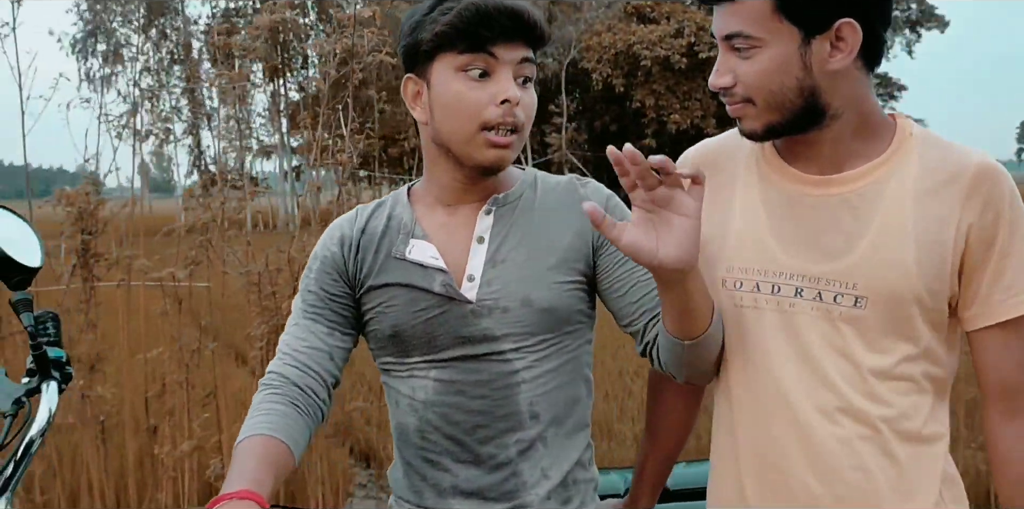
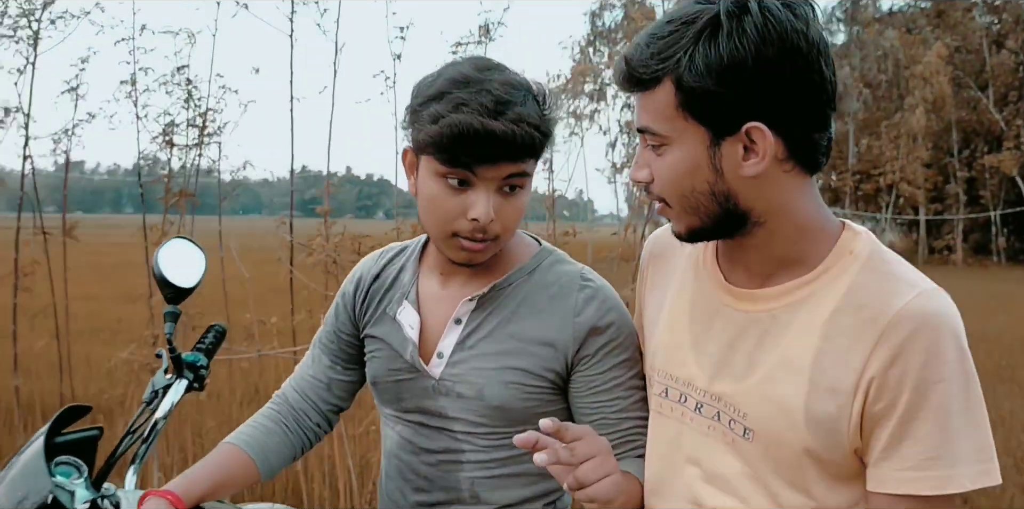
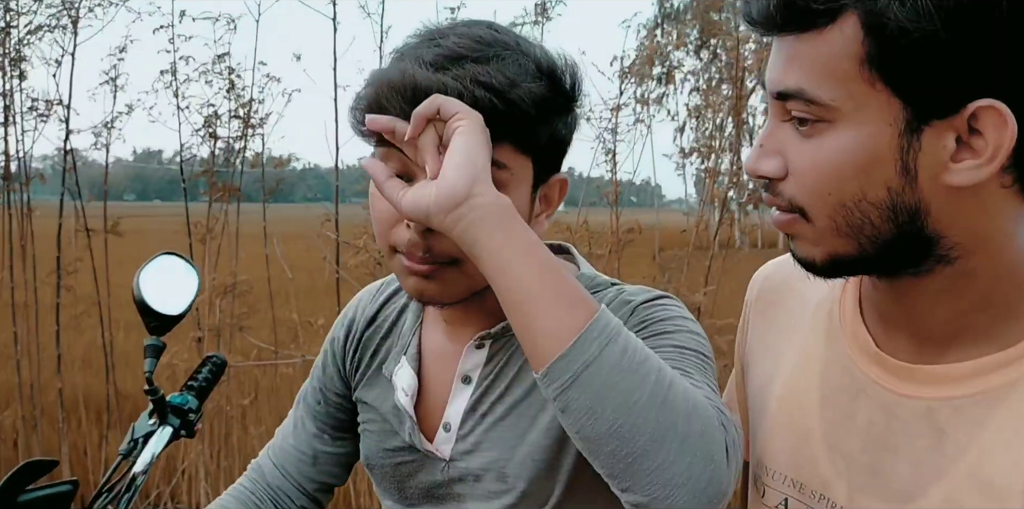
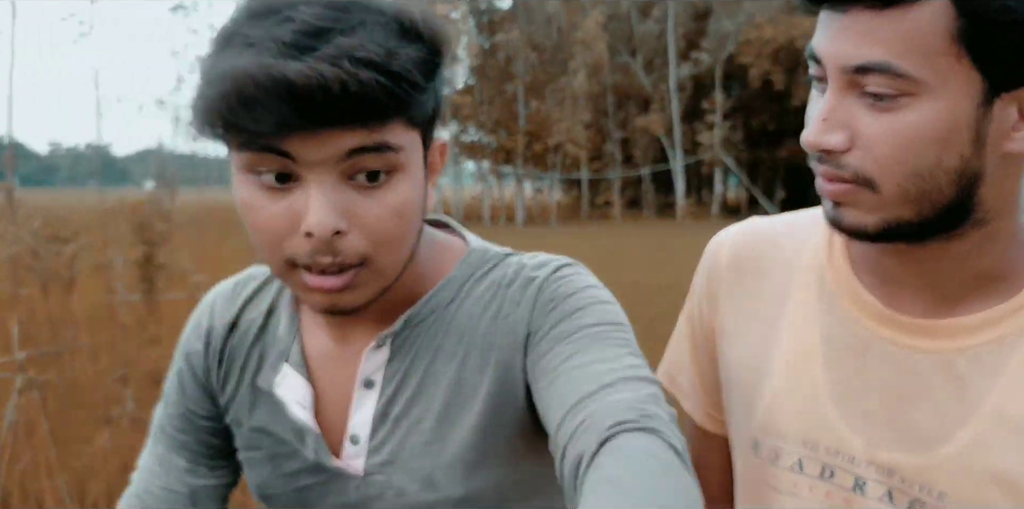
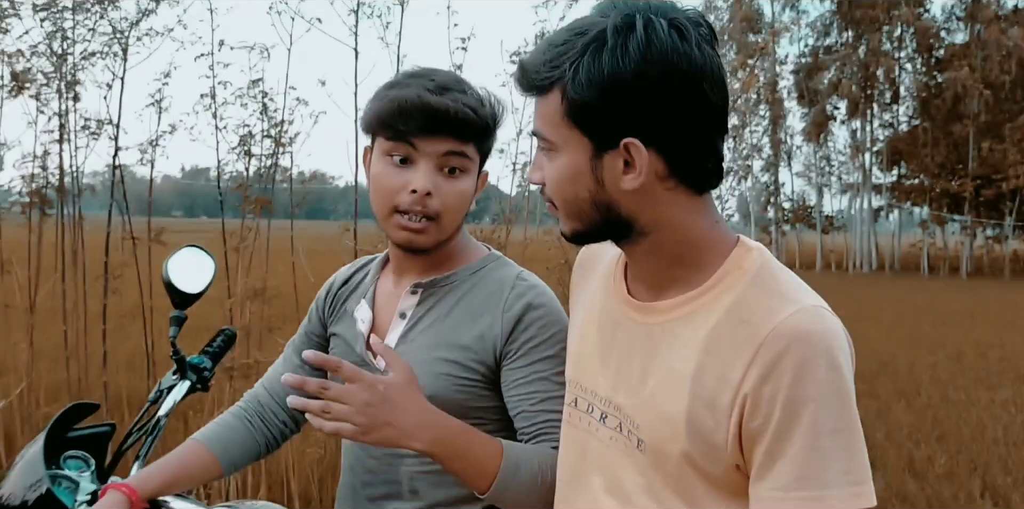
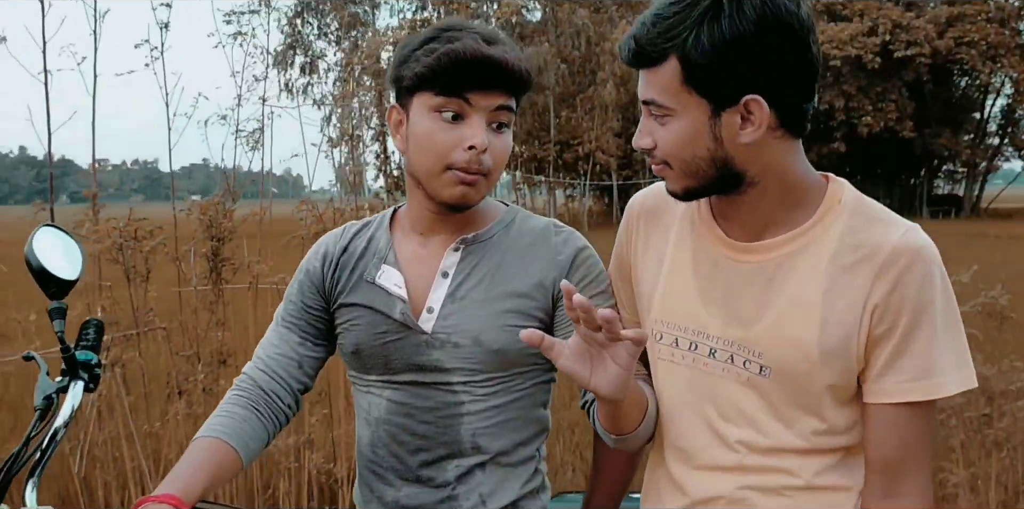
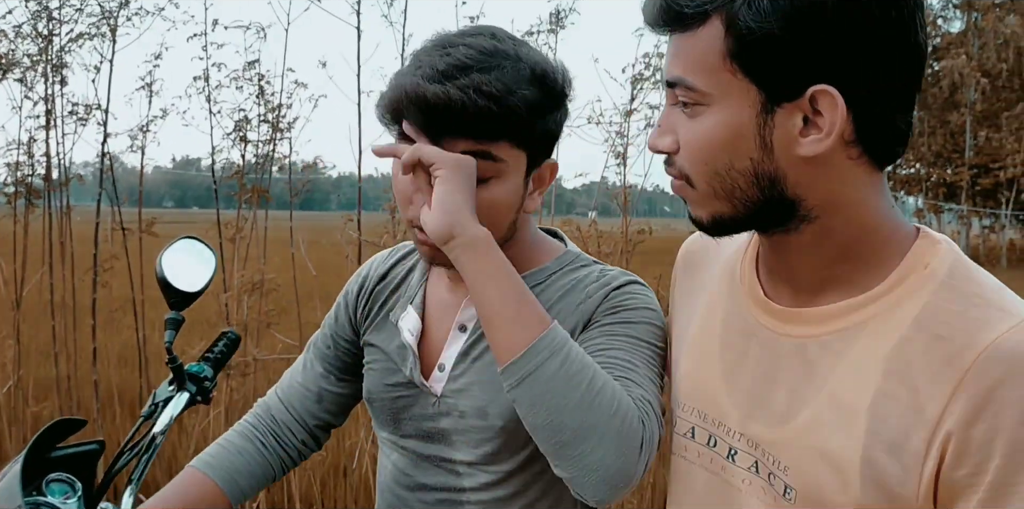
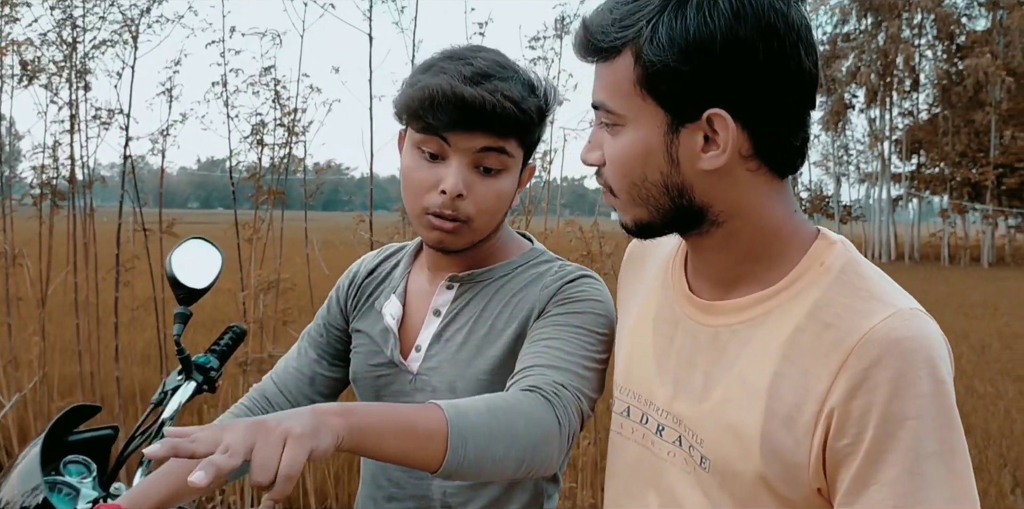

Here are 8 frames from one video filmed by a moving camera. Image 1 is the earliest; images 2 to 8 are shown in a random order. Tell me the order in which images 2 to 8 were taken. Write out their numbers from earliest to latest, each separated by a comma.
6, 2, 5, 8, 7, 3, 4
